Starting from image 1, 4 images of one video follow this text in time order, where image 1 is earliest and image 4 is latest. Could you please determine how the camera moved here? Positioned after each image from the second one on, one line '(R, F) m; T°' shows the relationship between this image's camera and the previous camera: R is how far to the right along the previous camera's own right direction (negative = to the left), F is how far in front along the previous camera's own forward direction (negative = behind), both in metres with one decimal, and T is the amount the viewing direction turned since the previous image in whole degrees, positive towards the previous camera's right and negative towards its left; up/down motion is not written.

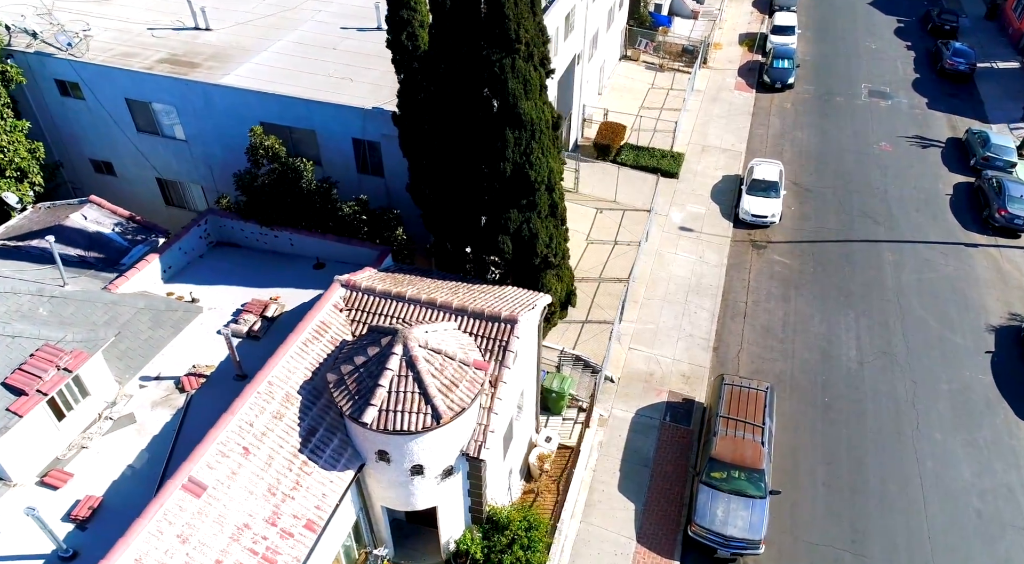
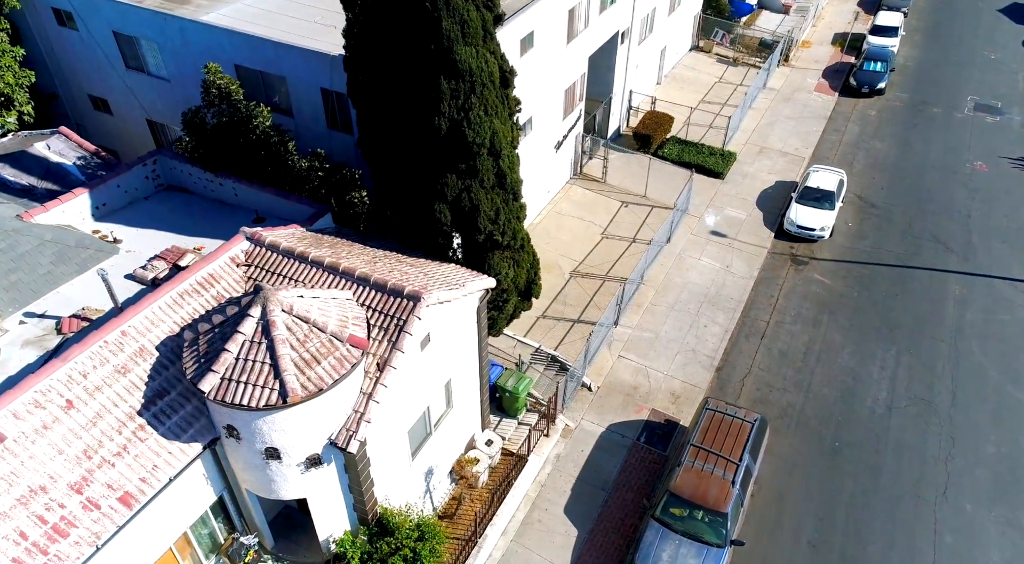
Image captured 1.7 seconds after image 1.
(+3.3, +2.5) m; -8°
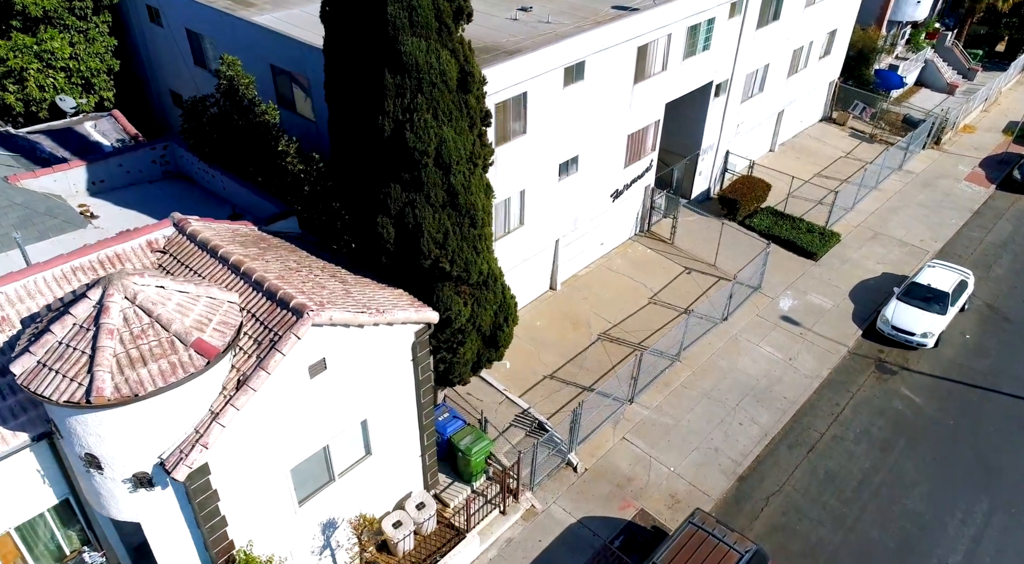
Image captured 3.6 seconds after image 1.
(+3.6, +2.8) m; -12°
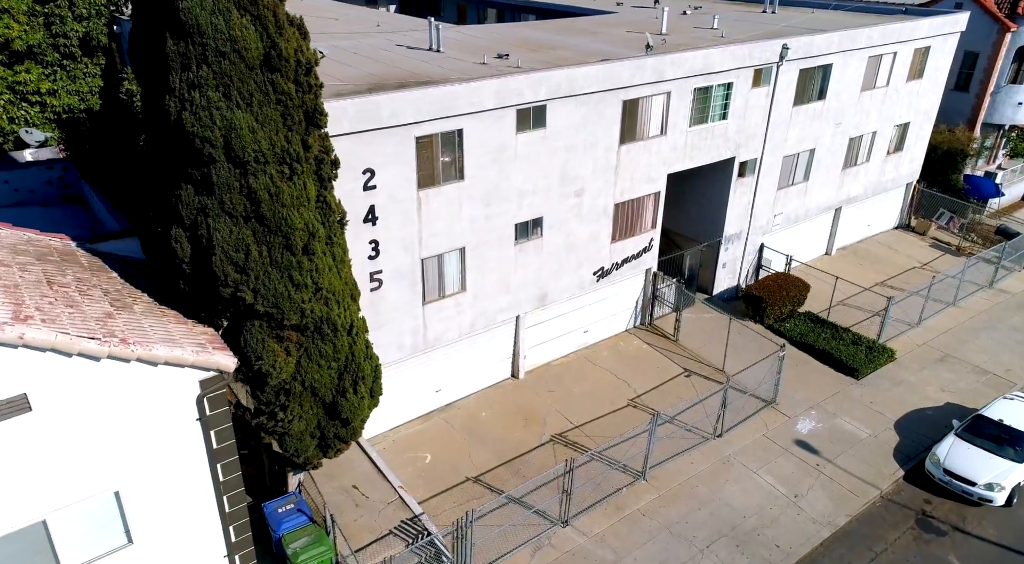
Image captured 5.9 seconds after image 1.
(+3.8, +3.8) m; -9°
